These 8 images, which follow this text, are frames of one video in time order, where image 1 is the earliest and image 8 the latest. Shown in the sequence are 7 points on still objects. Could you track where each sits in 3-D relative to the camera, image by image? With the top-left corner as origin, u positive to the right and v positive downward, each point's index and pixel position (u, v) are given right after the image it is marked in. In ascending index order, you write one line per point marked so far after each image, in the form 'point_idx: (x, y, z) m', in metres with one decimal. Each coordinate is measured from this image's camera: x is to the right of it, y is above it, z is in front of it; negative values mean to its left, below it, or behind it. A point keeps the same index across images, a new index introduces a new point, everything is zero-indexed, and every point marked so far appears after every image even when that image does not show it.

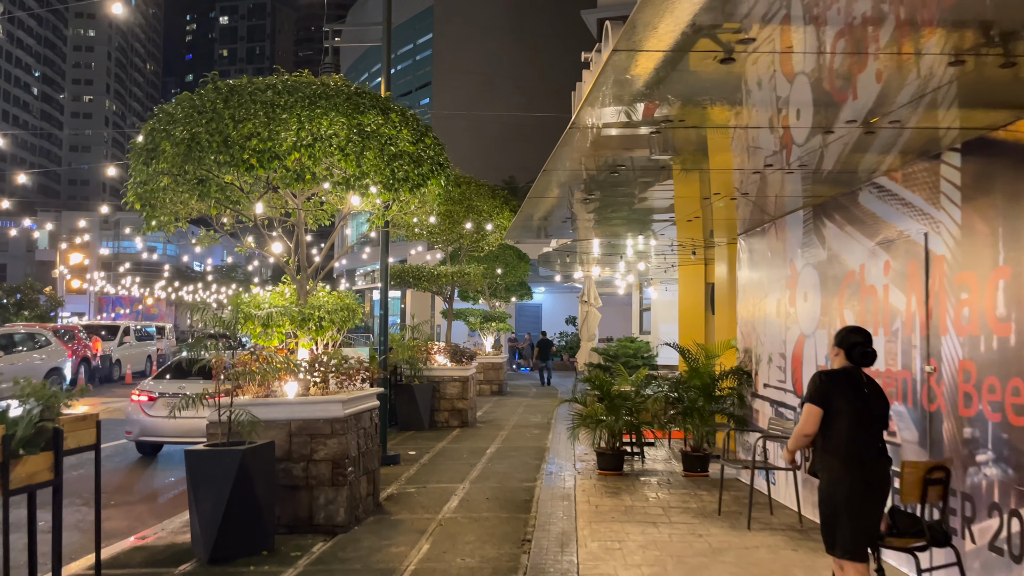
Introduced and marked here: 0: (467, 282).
0: (-0.9, +0.1, +16.6) m
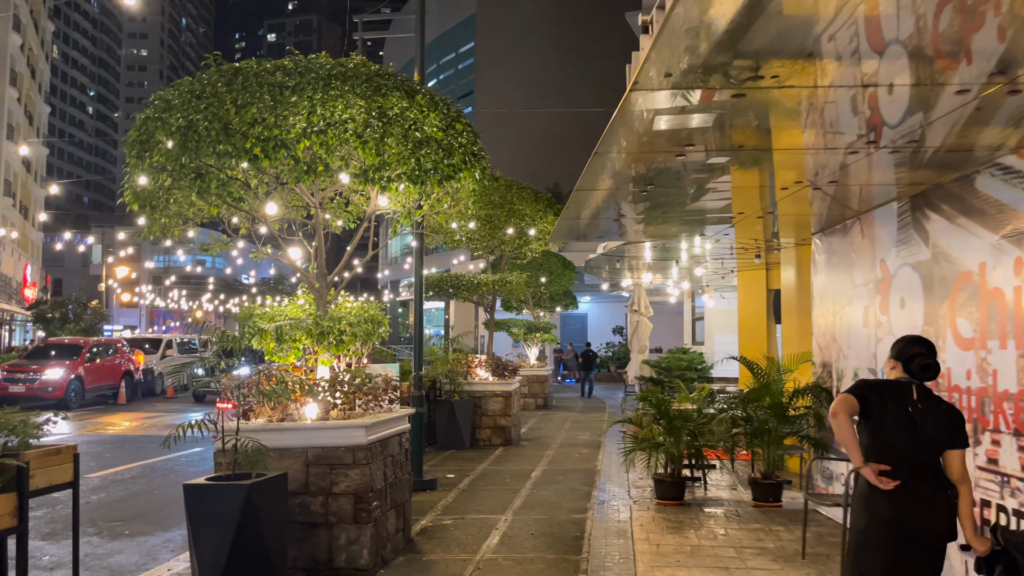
0: (-0.1, -0.1, +15.6) m
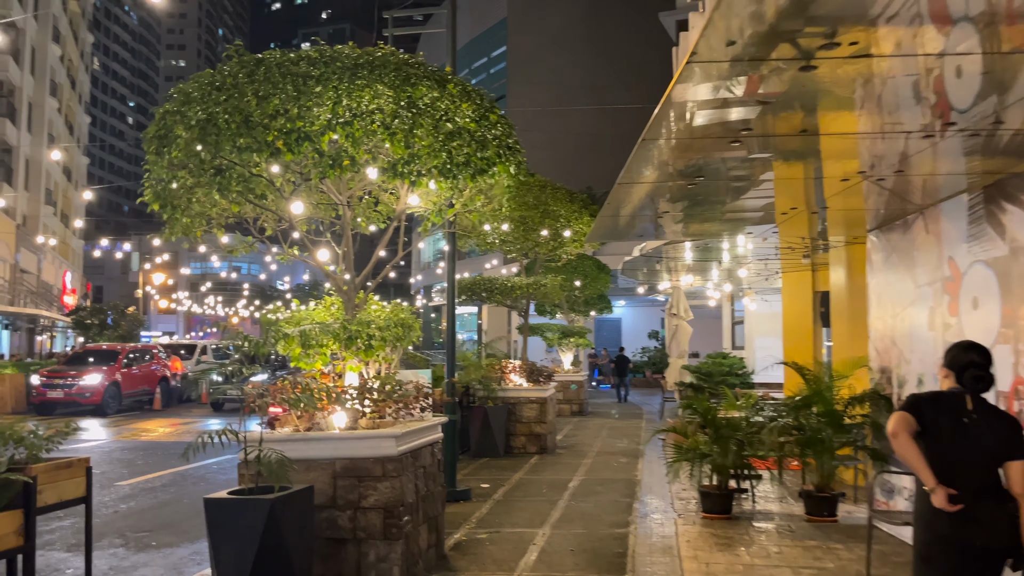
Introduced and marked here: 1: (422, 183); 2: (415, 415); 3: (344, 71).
0: (+0.6, -0.1, +15.2) m
1: (-0.6, +0.7, +5.5) m
2: (-0.8, -1.1, +7.0) m
3: (-1.1, +1.4, +5.4) m
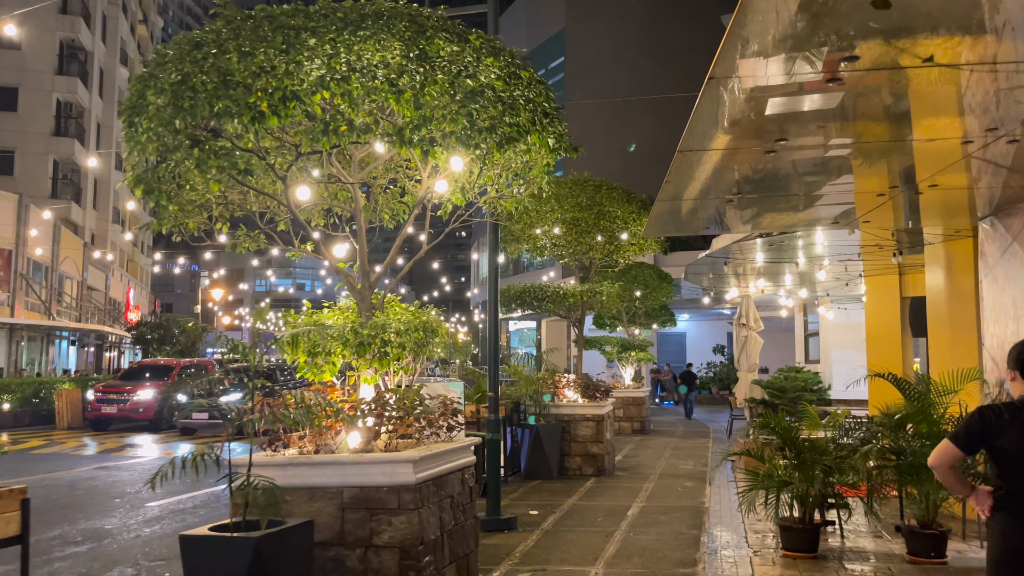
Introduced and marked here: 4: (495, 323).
0: (+1.5, -0.3, +14.2) m
1: (-0.4, +0.8, +4.6) m
2: (-0.5, -1.1, +6.1) m
3: (-0.9, +1.5, +4.5) m
4: (-0.2, -0.4, +9.1) m
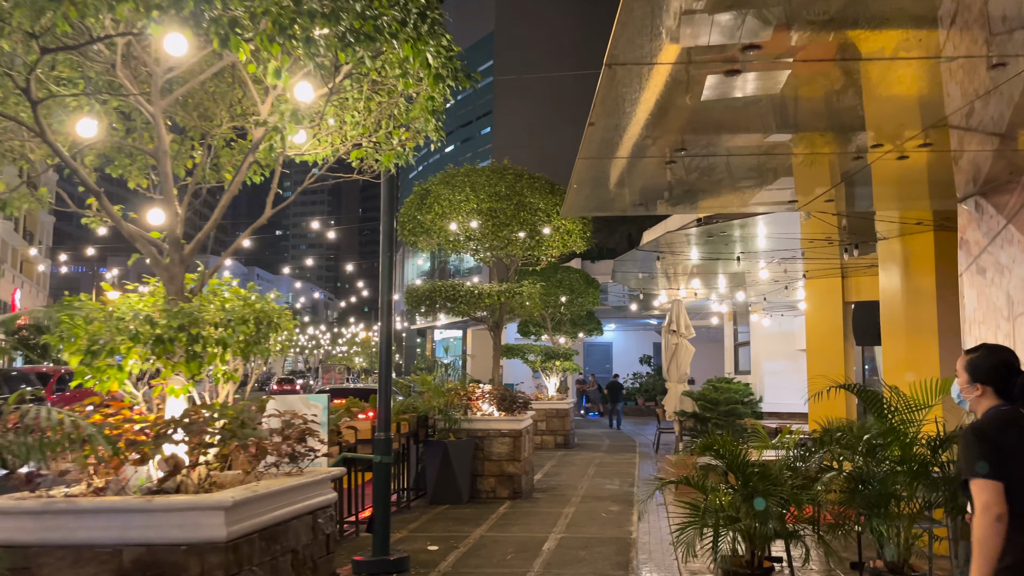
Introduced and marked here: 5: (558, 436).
0: (+0.1, -0.3, +12.8) m
1: (-1.0, +0.9, +3.1) m
2: (-1.2, -1.0, +4.5) m
3: (-1.5, +1.6, +3.0) m
4: (-1.2, -0.3, +7.6) m
5: (+1.1, -3.4, +18.9) m
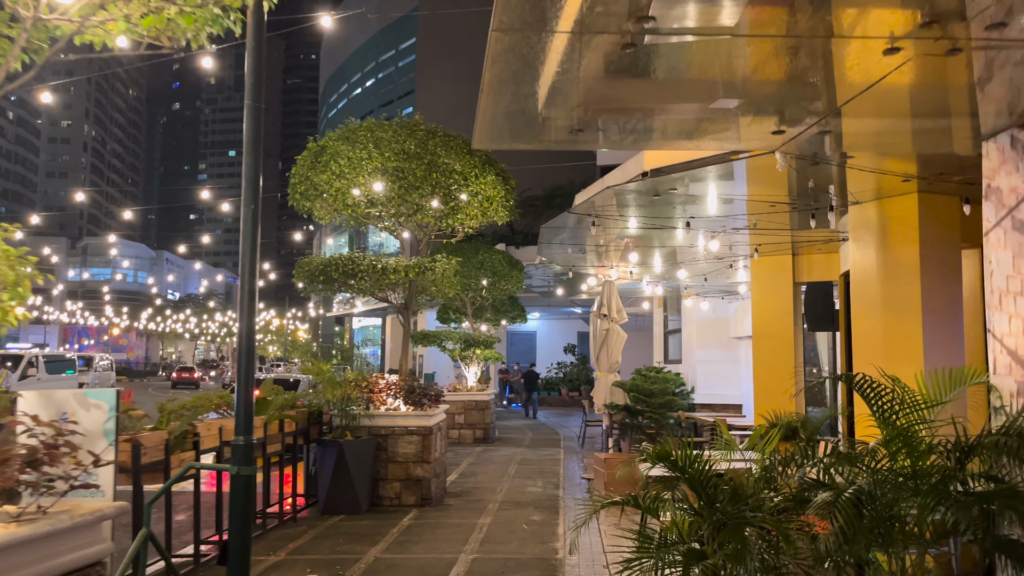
0: (-1.1, 0.0, +11.2) m
1: (-1.3, +1.1, +1.4) m
2: (-1.7, -0.7, +2.9) m
3: (-1.8, +1.8, +1.2) m
4: (-1.9, 0.0, +5.9) m
5: (-0.8, -3.0, +17.4) m
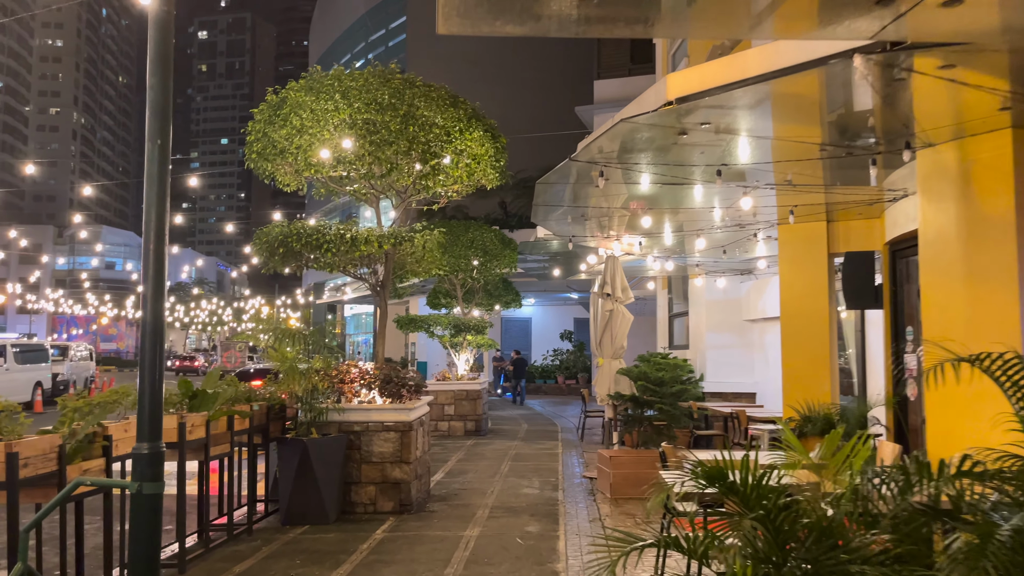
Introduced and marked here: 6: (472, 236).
0: (-1.2, +0.3, +9.8) m
1: (-1.3, +1.3, +0.1) m
2: (-1.7, -0.6, +1.5) m
3: (-1.8, +2.0, -0.2) m
4: (-2.0, +0.2, +4.5) m
5: (-0.9, -2.7, +16.1) m
6: (-0.8, +1.1, +17.4) m
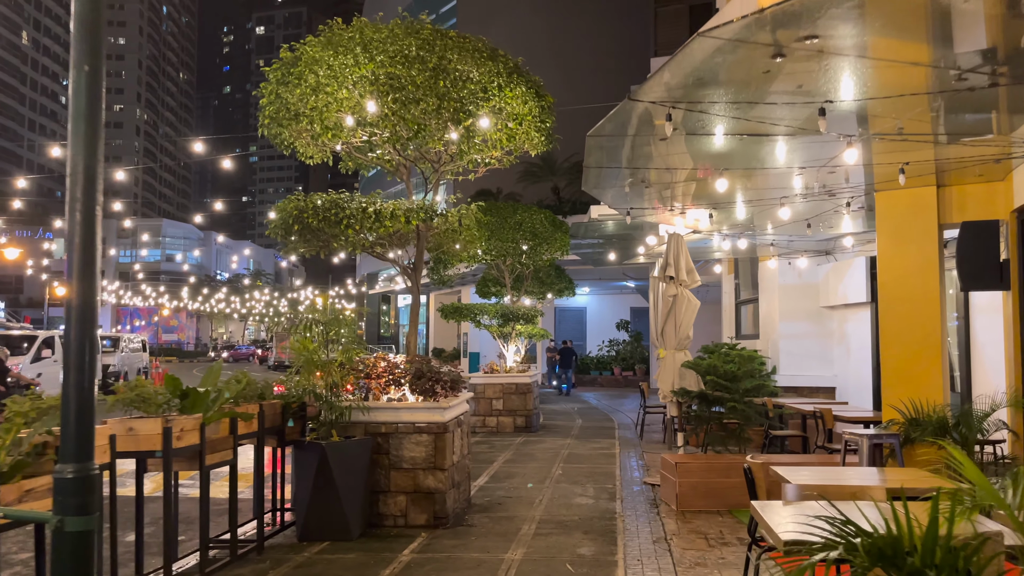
0: (-0.7, +0.5, +8.7) m
1: (-1.5, +1.3, -1.0) m
2: (-1.8, -0.5, +0.4) m
3: (-2.0, +2.0, -1.2) m
4: (-1.8, +0.3, +3.4) m
5: (+0.1, -2.4, +14.9) m
6: (+0.2, +1.4, +16.2) m
